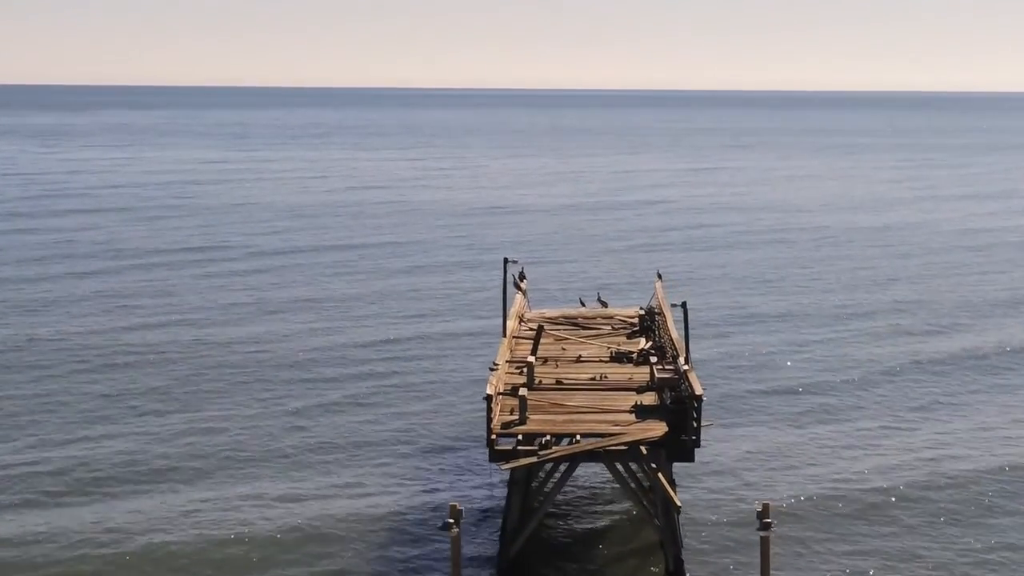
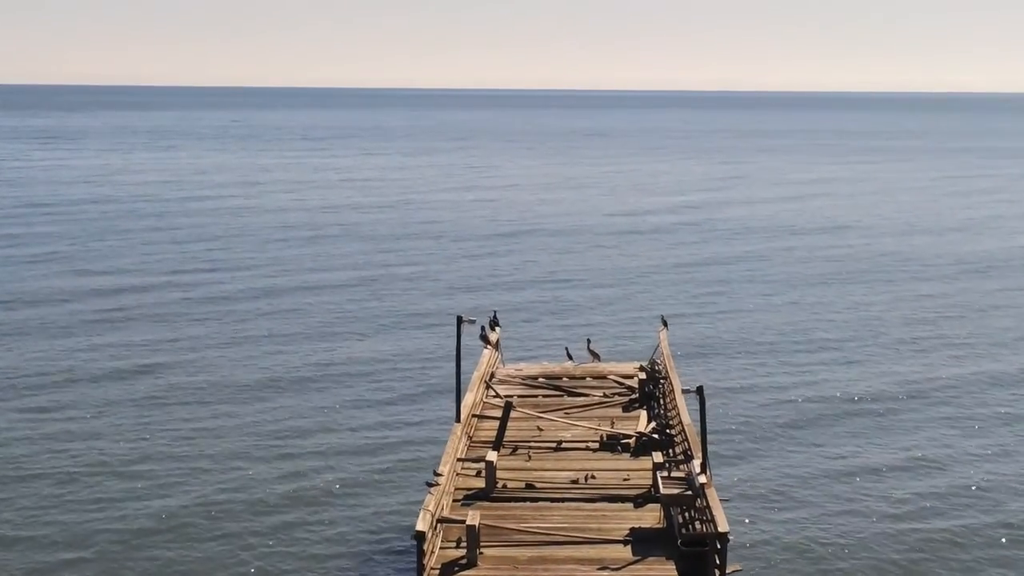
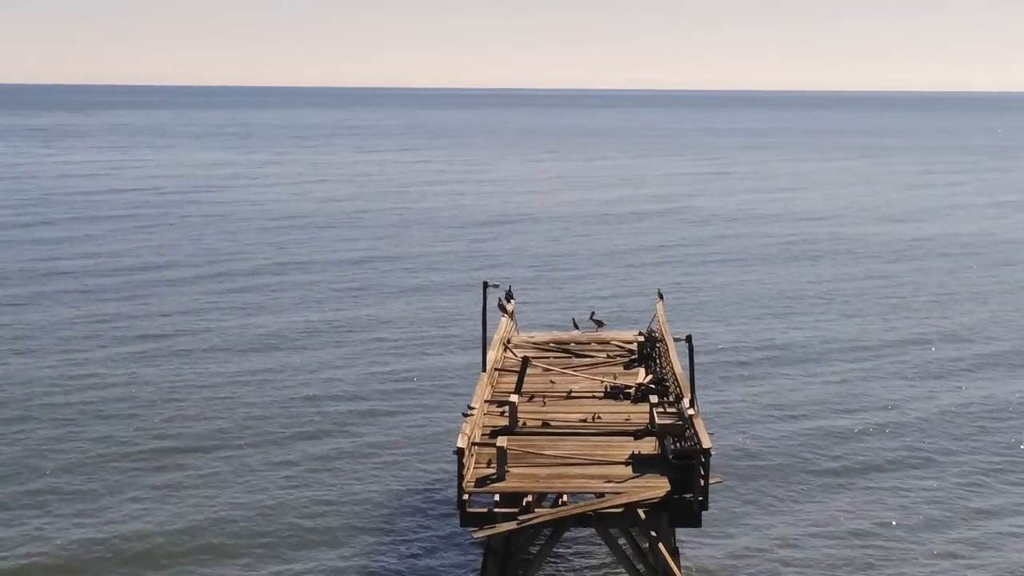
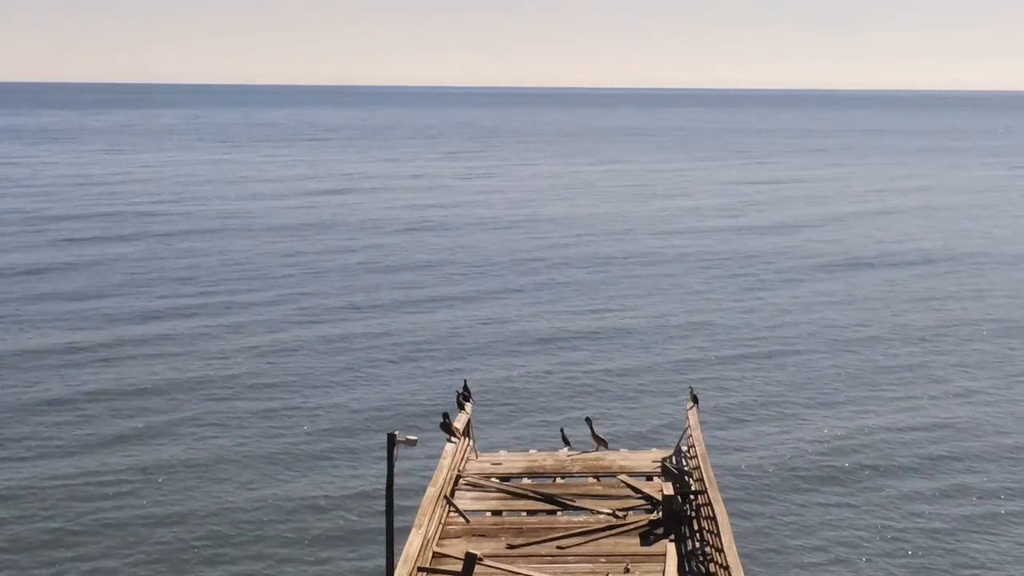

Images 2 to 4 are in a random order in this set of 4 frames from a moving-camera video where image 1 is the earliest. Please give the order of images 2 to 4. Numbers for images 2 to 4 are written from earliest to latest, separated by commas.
3, 2, 4
